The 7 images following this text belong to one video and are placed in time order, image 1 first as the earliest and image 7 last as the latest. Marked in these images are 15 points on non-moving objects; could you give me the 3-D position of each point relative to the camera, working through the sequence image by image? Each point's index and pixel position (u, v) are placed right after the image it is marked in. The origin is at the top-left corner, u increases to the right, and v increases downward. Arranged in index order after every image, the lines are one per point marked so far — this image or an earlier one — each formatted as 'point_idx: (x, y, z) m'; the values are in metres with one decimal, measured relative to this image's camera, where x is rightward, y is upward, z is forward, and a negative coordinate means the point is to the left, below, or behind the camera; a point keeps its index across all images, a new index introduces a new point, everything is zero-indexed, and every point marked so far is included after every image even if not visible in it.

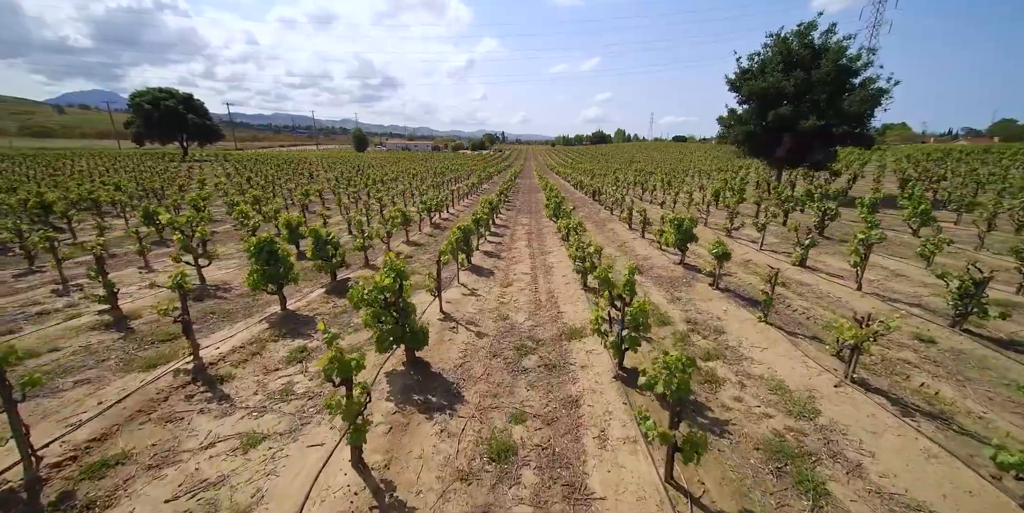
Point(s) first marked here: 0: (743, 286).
0: (+6.5, -0.8, +11.5) m
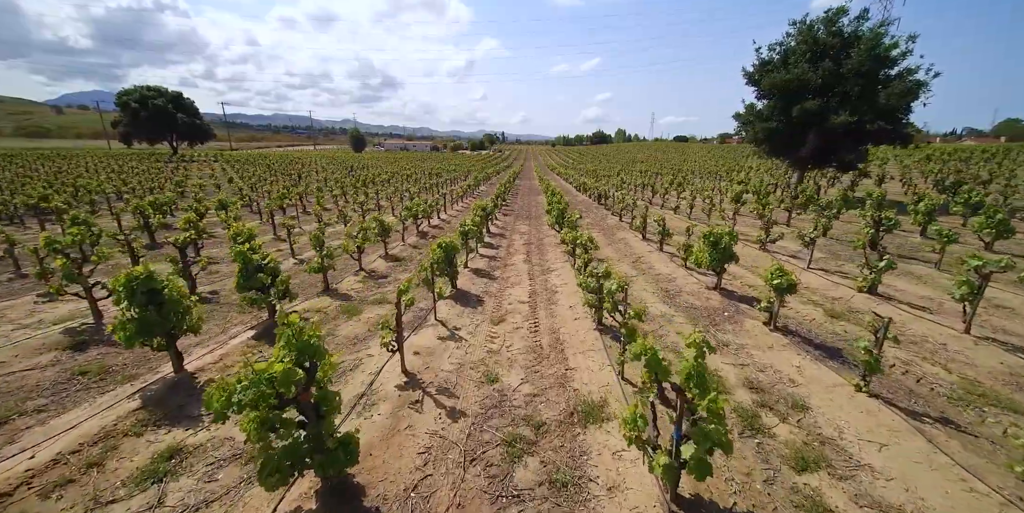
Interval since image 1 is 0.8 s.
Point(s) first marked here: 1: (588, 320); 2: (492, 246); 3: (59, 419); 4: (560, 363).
0: (+6.3, -1.5, +8.8) m
1: (+1.7, -1.4, +9.3) m
2: (-0.8, +0.5, +18.3) m
3: (-6.3, -2.3, +5.7) m
4: (+0.9, -1.9, +7.5) m
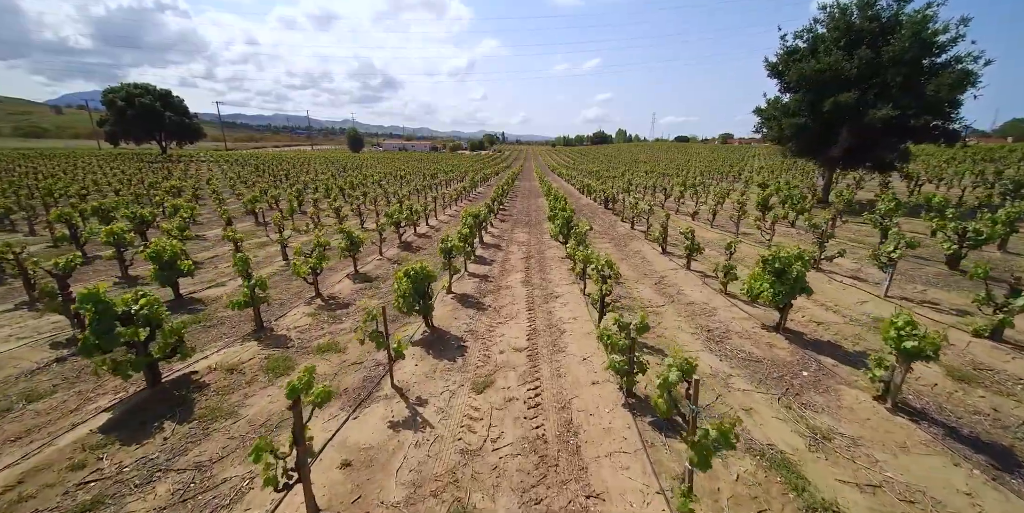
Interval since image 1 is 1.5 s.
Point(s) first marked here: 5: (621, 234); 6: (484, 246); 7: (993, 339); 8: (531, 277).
0: (+6.1, -2.1, +6.0) m
1: (+1.6, -2.0, +6.5) m
2: (-1.0, -0.1, +15.5) m
3: (-6.4, -2.8, +2.9) m
4: (+0.7, -2.5, +4.7) m
5: (+5.2, +1.1, +19.5) m
6: (-1.2, +0.5, +18.0) m
7: (+9.0, -1.5, +7.7) m
8: (+0.6, -0.7, +13.3) m
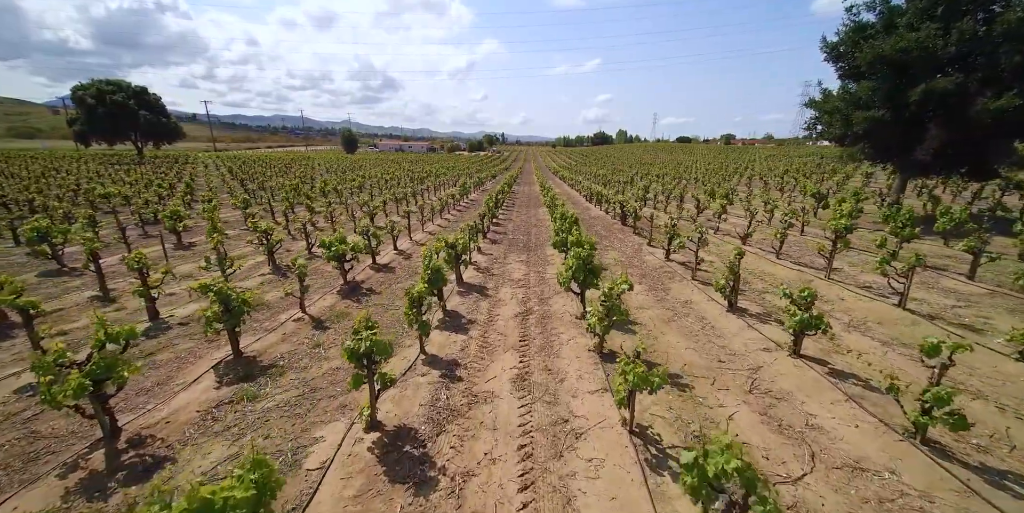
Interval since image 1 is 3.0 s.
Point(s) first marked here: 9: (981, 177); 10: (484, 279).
0: (+5.9, -3.5, +0.6) m
1: (+1.3, -3.4, +1.1) m
2: (-1.3, -1.6, +10.1) m
3: (-6.7, -4.2, -2.5) m
4: (+0.4, -3.9, -0.7) m
5: (+4.9, -0.4, +14.2) m
6: (-1.5, -1.0, +12.6) m
7: (+8.7, -2.9, +2.3) m
8: (+0.3, -2.1, +7.9) m
9: (+21.1, +3.6, +18.5) m
10: (-0.9, -0.7, +13.6) m
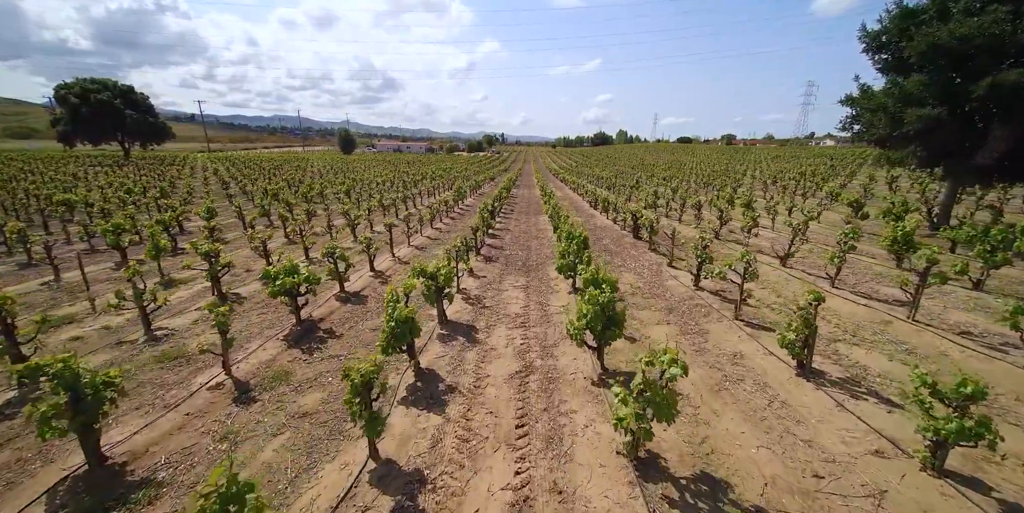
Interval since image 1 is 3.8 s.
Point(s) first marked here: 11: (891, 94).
0: (+5.8, -4.3, -2.0) m
1: (+1.2, -4.2, -1.5) m
2: (-1.4, -2.4, +7.5) m
3: (-6.8, -5.0, -5.1) m
4: (+0.4, -4.7, -3.3) m
5: (+4.8, -1.2, +11.6) m
6: (-1.6, -1.8, +10.0) m
7: (+8.6, -3.7, -0.3) m
8: (+0.2, -2.9, +5.3) m
9: (+21.0, +2.8, +15.9) m
10: (-1.0, -1.5, +11.0) m
11: (+16.5, +7.1, +18.1) m
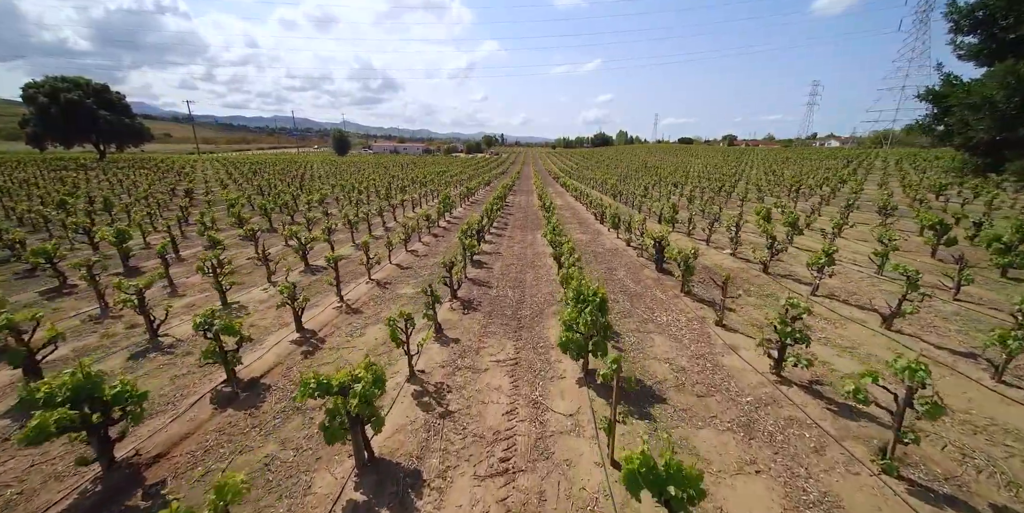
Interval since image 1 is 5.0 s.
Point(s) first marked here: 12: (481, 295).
0: (+5.4, -5.6, -6.4) m
1: (+0.8, -5.6, -5.8) m
2: (-1.8, -3.7, +3.1) m
3: (-7.2, -6.4, -9.5) m
4: (0.0, -6.1, -7.7) m
5: (+4.4, -2.5, +7.2) m
6: (-2.0, -3.1, +5.6) m
7: (+8.2, -5.1, -4.7) m
8: (-0.2, -4.2, +1.0) m
9: (+20.6, +1.4, +11.5) m
10: (-1.4, -2.9, +6.7) m
11: (+16.1, +5.7, +13.8) m
12: (-1.0, -1.2, +13.8) m
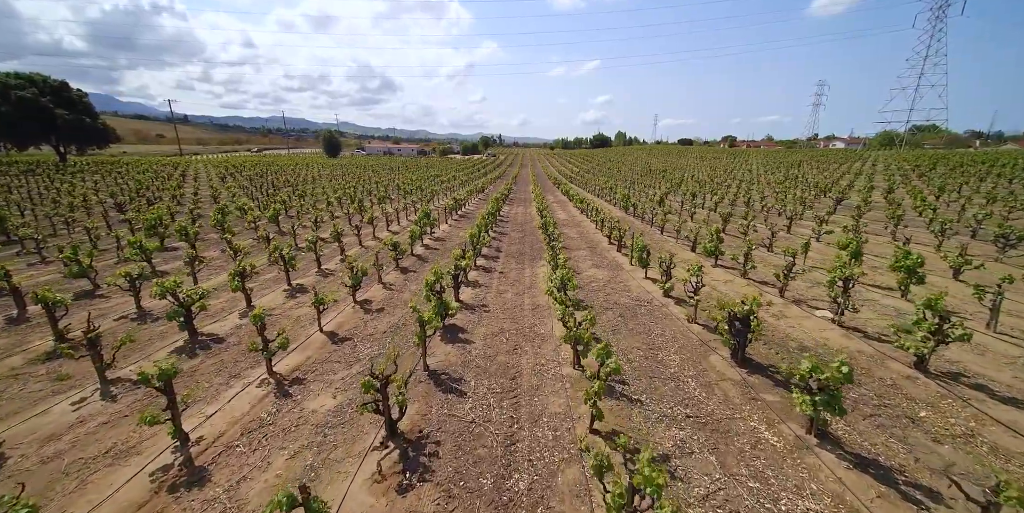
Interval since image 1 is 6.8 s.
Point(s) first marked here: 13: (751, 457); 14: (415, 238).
0: (+5.2, -7.4, -12.2) m
1: (+0.6, -7.4, -11.7) m
2: (-2.0, -5.6, -2.8) m
3: (-7.4, -8.2, -15.5) m
4: (-0.2, -7.9, -13.6) m
5: (+4.2, -4.4, +1.3) m
6: (-2.3, -5.0, -0.3) m
7: (+8.0, -6.9, -10.5) m
8: (-0.4, -6.1, -4.9) m
9: (+20.3, -0.4, +5.7) m
10: (-1.7, -4.7, +0.8) m
11: (+15.8, +3.9, +8.0) m
12: (-1.3, -3.1, +7.9) m
13: (+3.8, -3.1, +6.6) m
14: (-4.6, +0.9, +20.0) m
